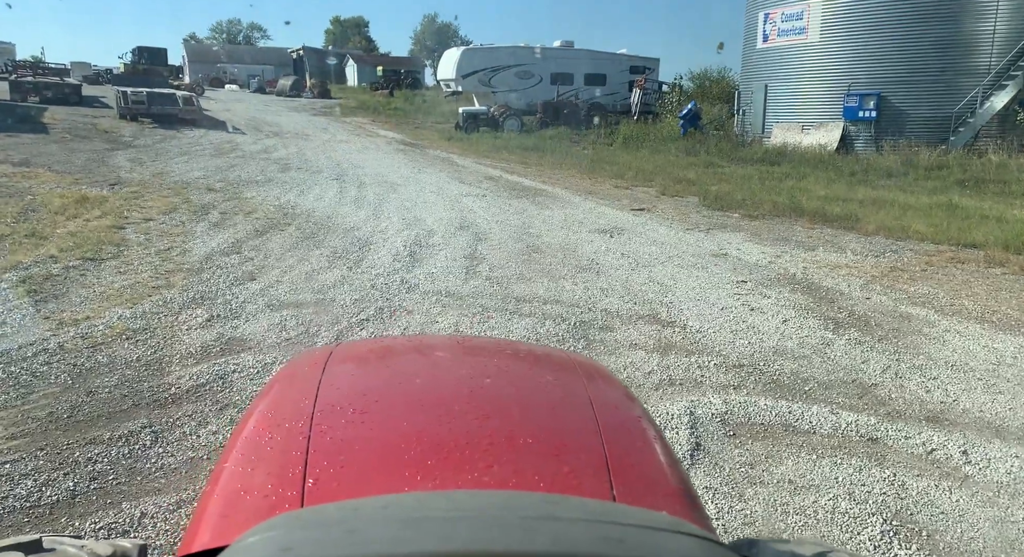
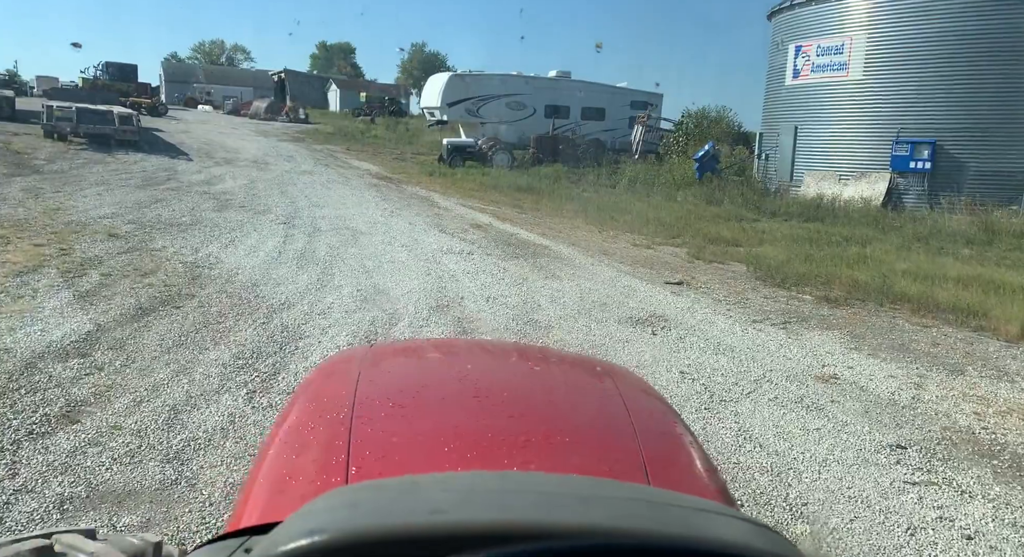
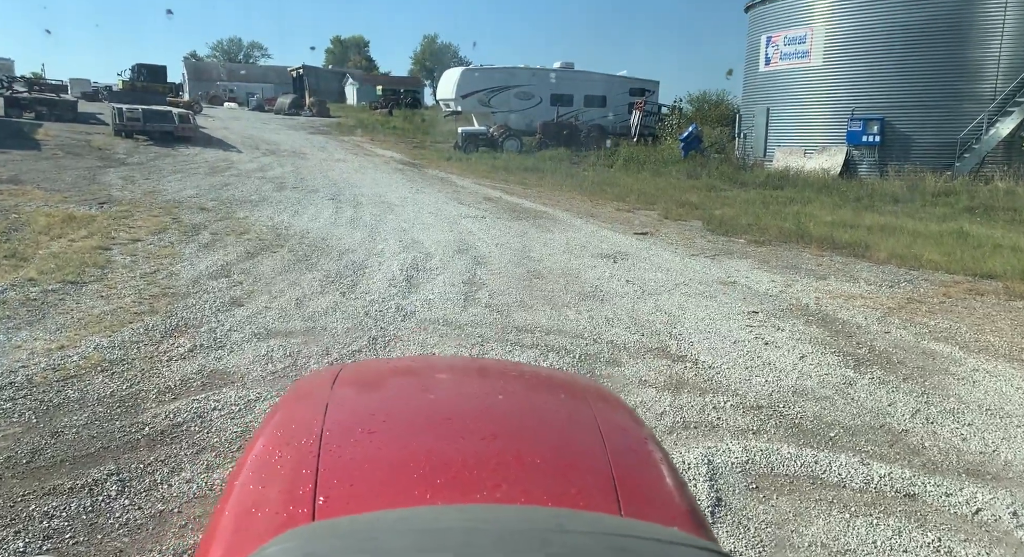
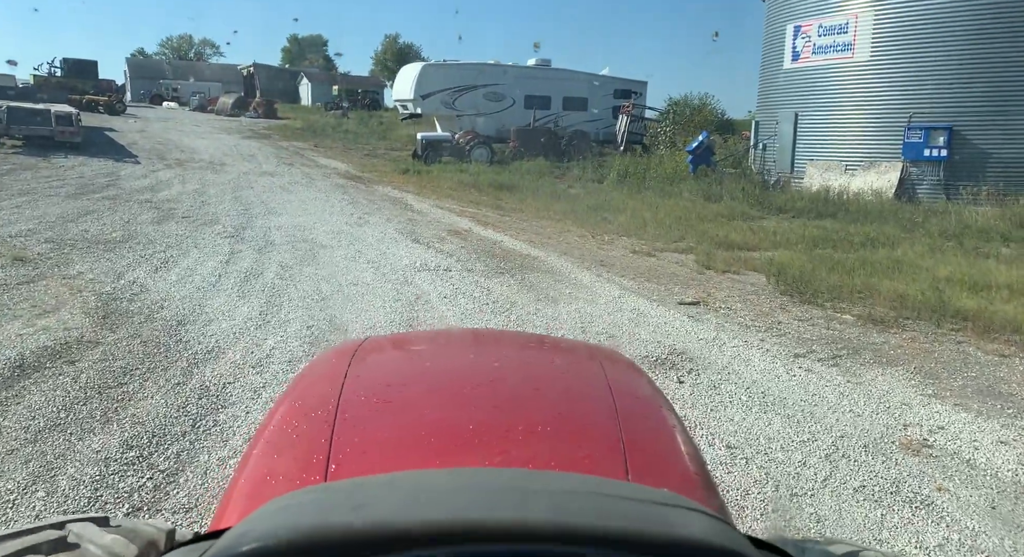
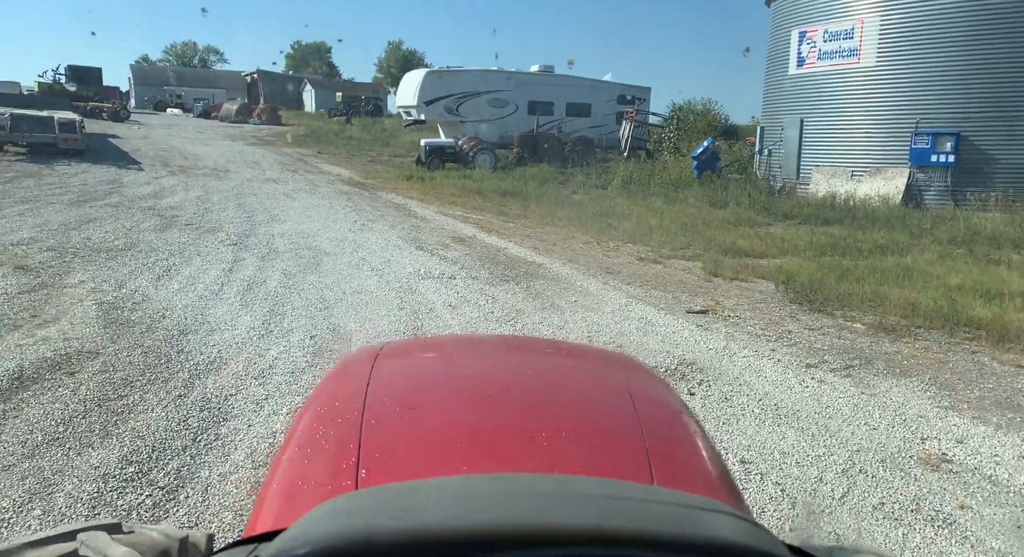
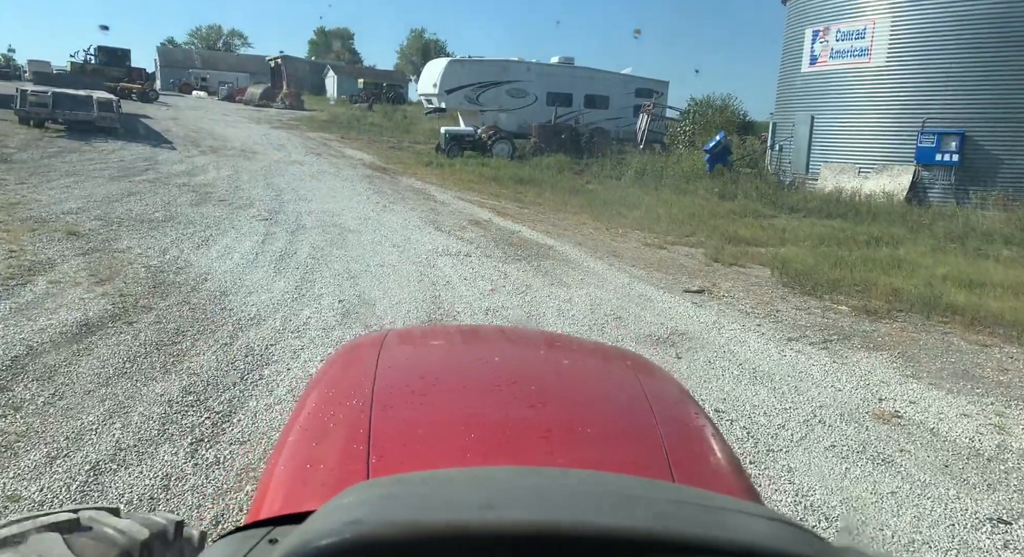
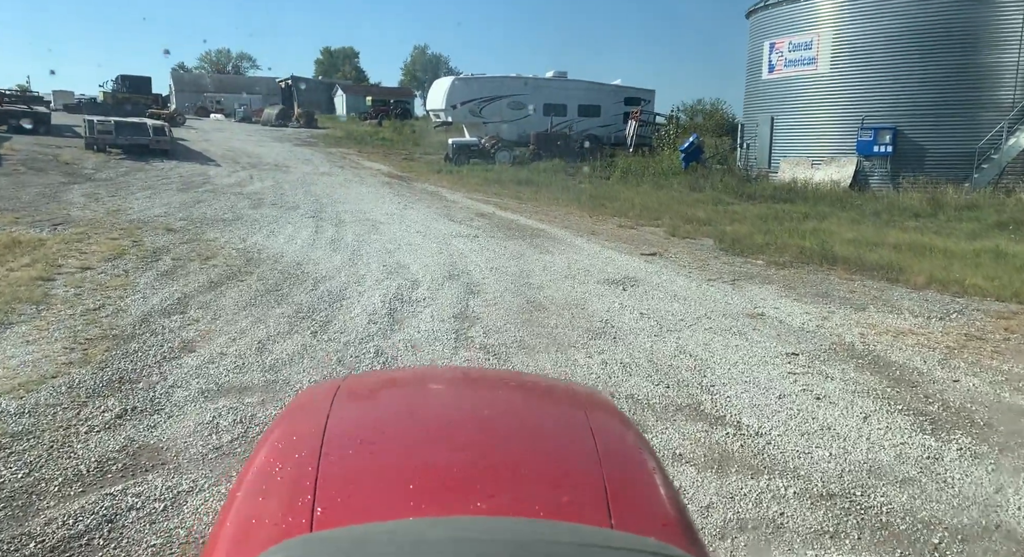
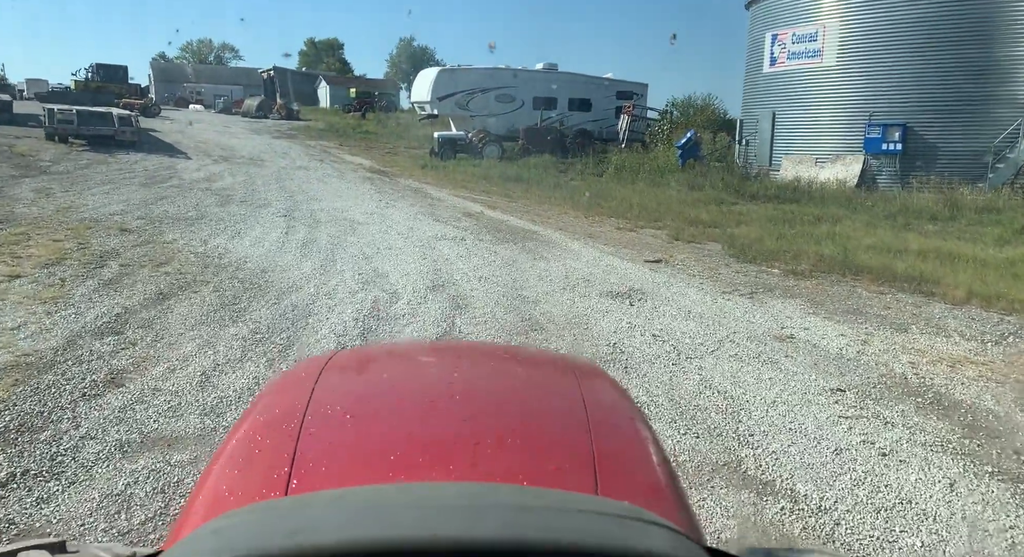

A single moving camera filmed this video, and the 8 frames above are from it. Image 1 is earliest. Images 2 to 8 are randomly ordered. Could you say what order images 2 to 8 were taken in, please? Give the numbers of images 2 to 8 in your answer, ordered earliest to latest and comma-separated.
3, 7, 8, 2, 6, 4, 5
